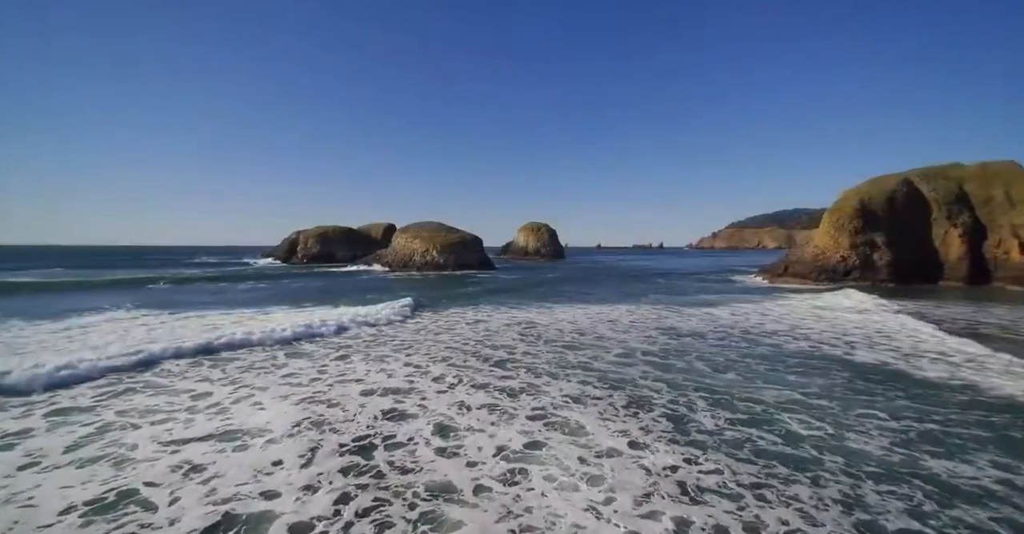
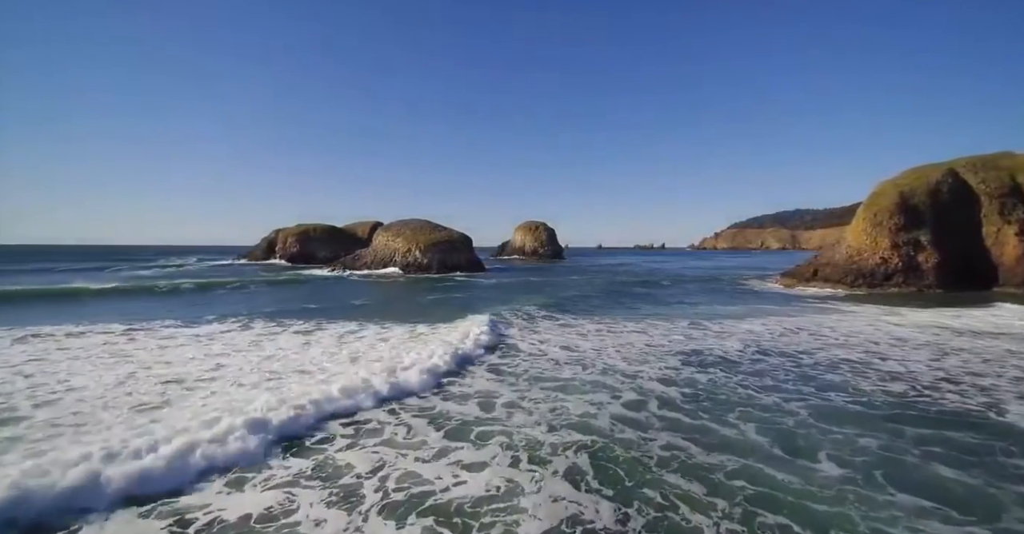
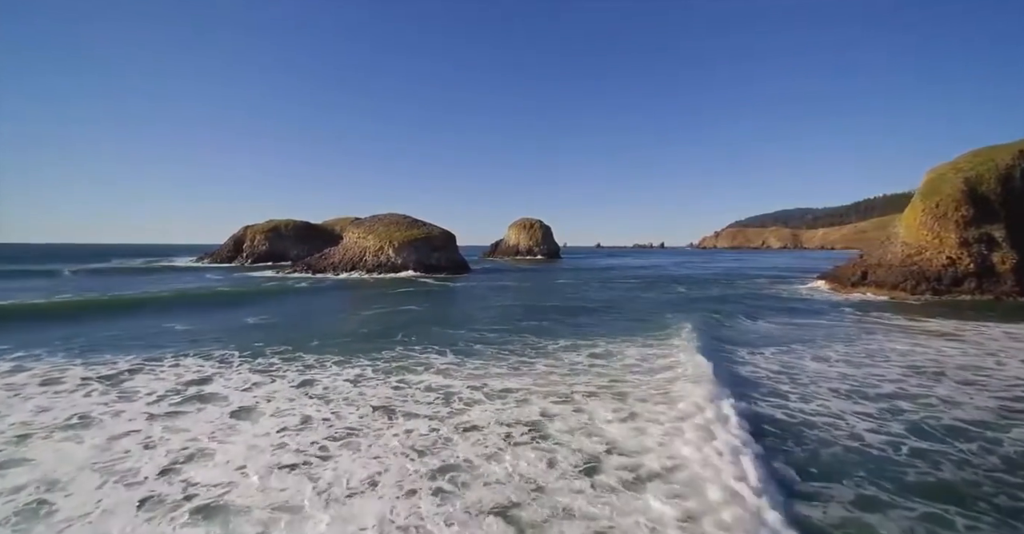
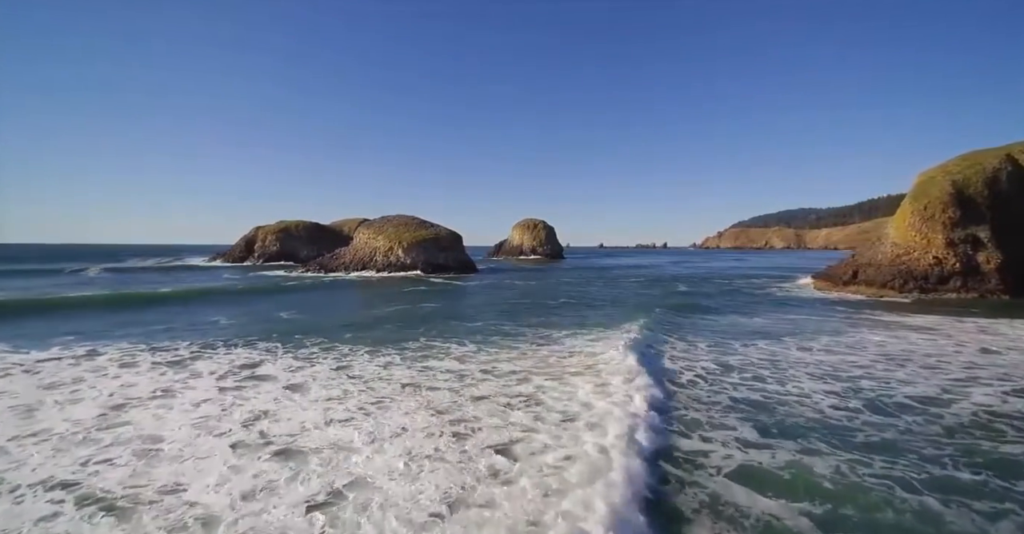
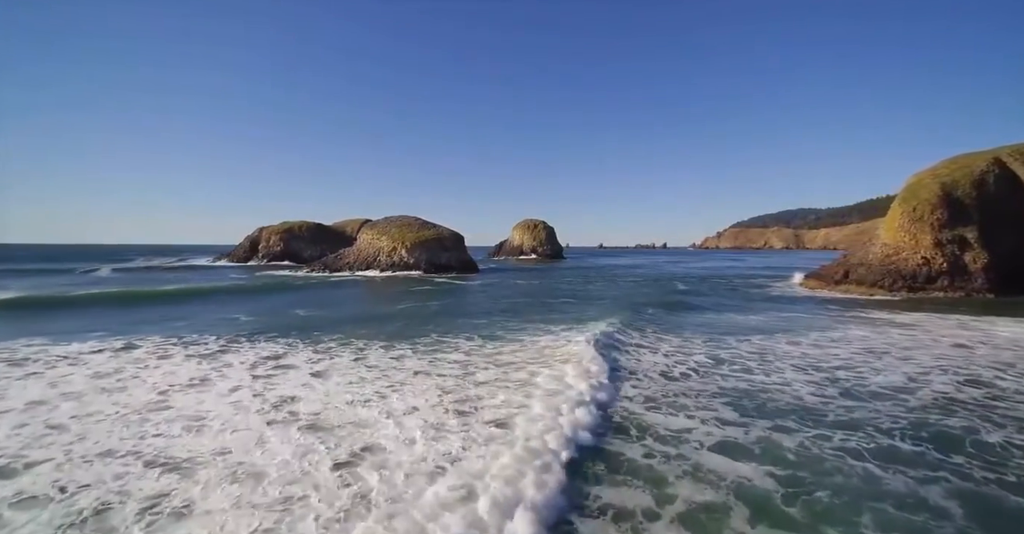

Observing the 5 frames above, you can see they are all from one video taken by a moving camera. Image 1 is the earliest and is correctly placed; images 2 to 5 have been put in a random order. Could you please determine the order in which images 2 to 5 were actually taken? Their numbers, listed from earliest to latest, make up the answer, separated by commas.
2, 5, 4, 3
